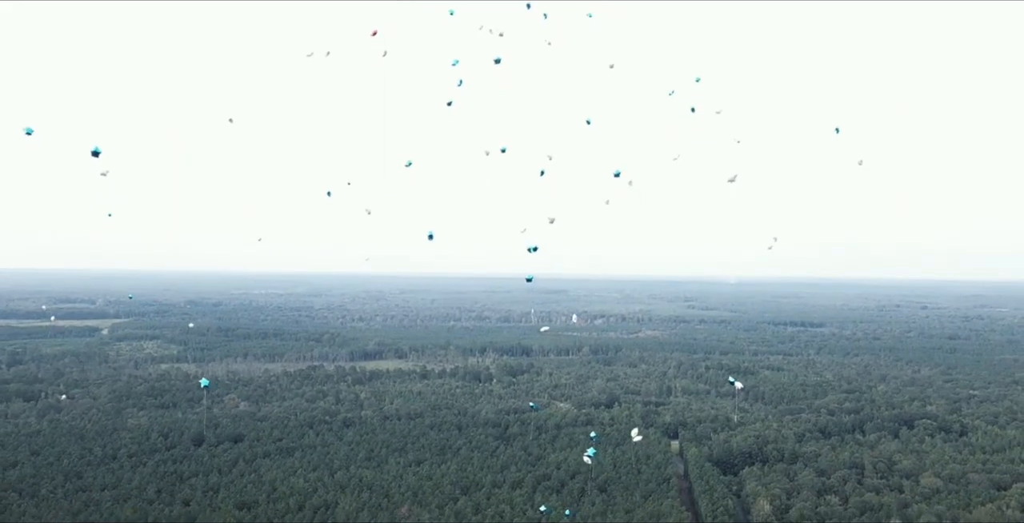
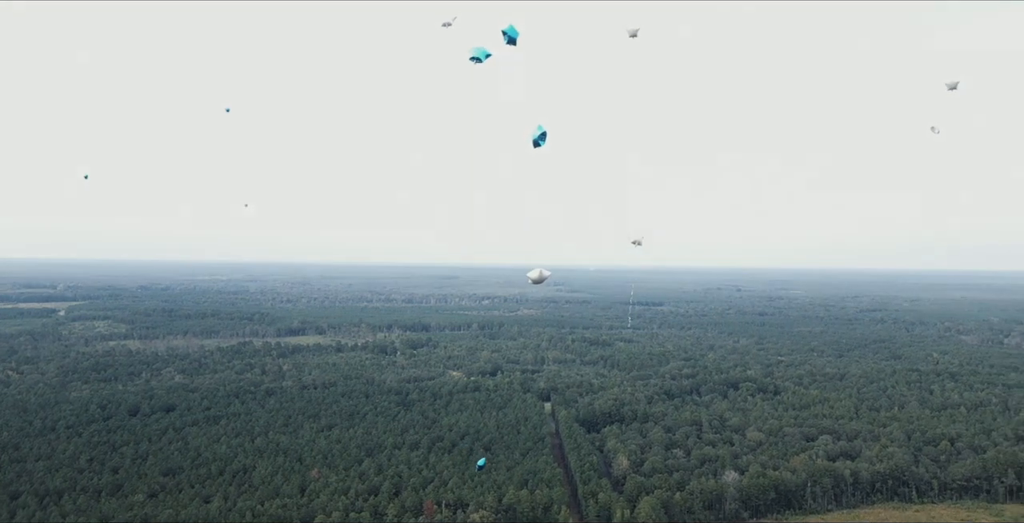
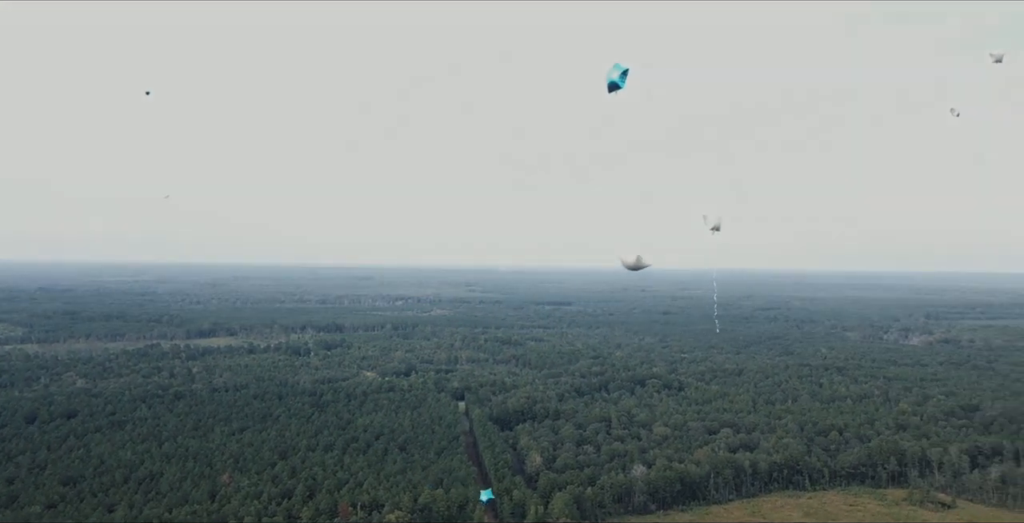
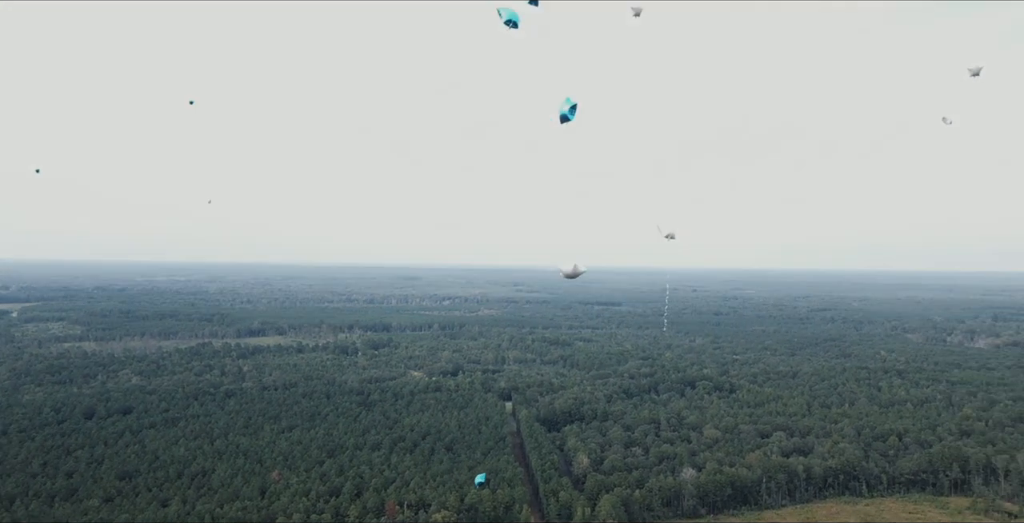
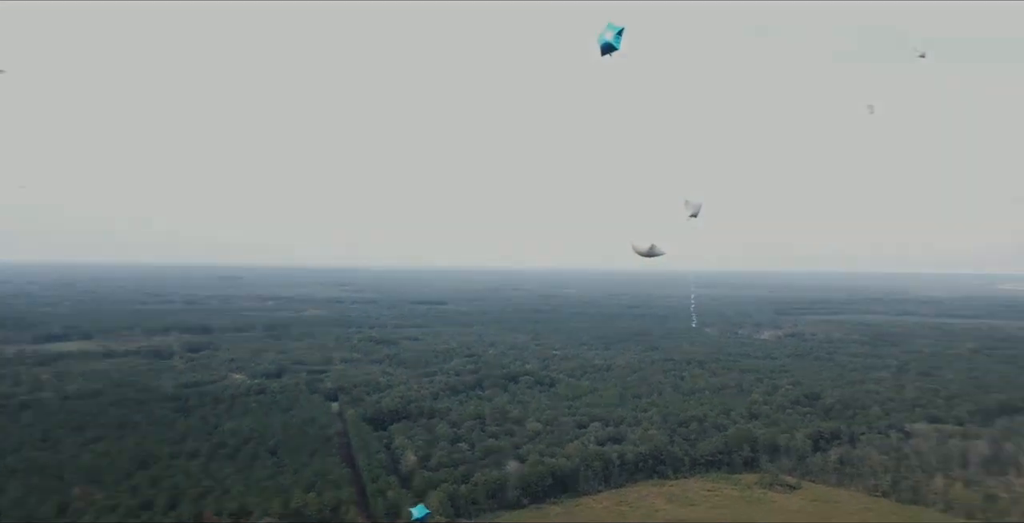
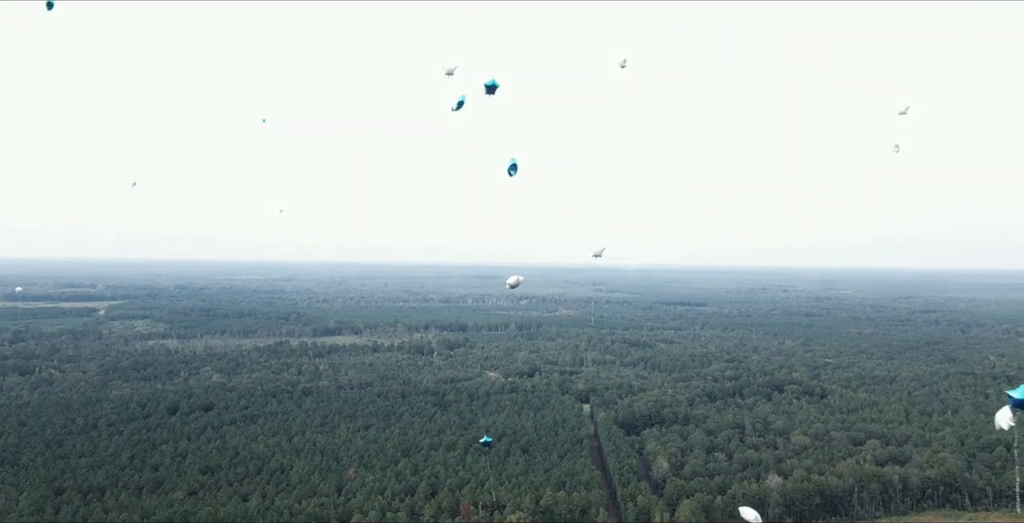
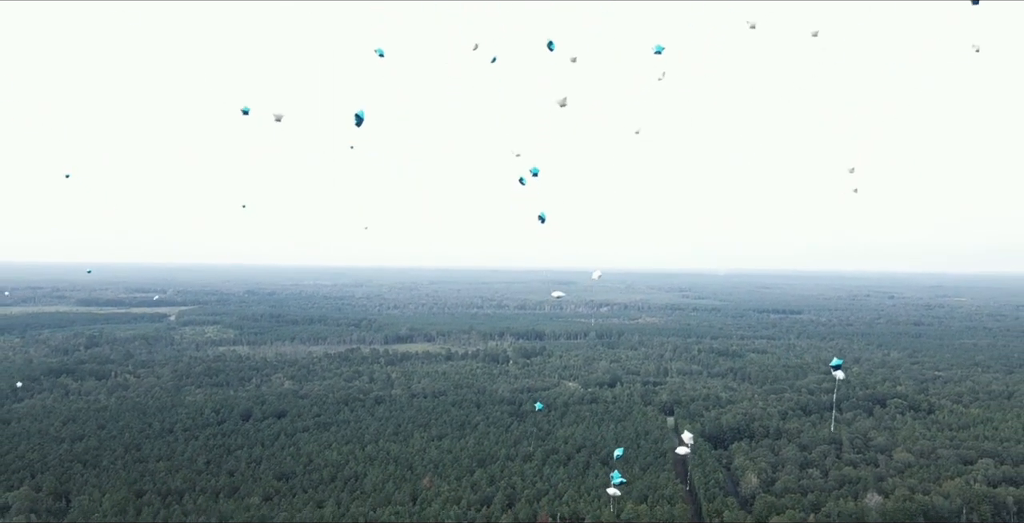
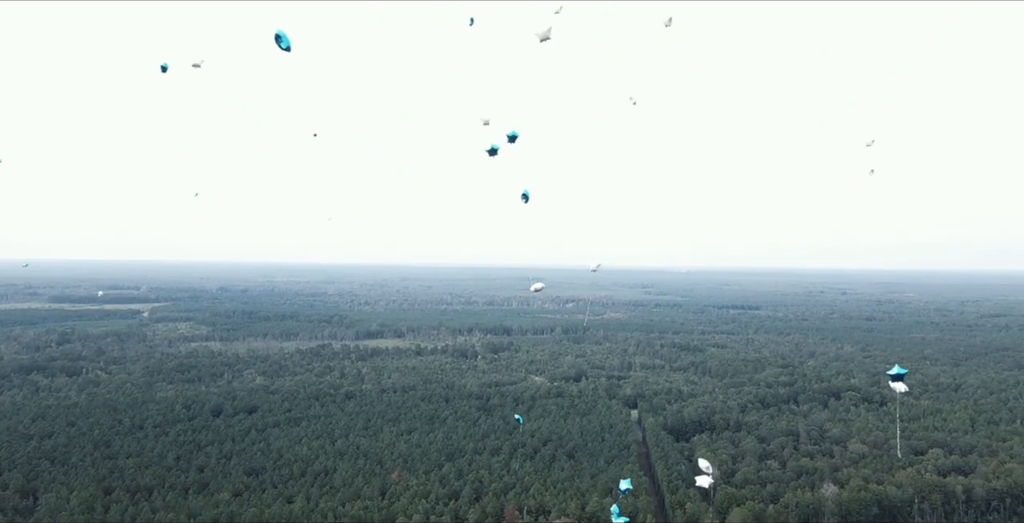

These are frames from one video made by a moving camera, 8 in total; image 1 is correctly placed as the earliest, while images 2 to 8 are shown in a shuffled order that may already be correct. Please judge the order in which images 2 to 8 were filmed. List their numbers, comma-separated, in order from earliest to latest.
7, 8, 6, 2, 4, 3, 5
